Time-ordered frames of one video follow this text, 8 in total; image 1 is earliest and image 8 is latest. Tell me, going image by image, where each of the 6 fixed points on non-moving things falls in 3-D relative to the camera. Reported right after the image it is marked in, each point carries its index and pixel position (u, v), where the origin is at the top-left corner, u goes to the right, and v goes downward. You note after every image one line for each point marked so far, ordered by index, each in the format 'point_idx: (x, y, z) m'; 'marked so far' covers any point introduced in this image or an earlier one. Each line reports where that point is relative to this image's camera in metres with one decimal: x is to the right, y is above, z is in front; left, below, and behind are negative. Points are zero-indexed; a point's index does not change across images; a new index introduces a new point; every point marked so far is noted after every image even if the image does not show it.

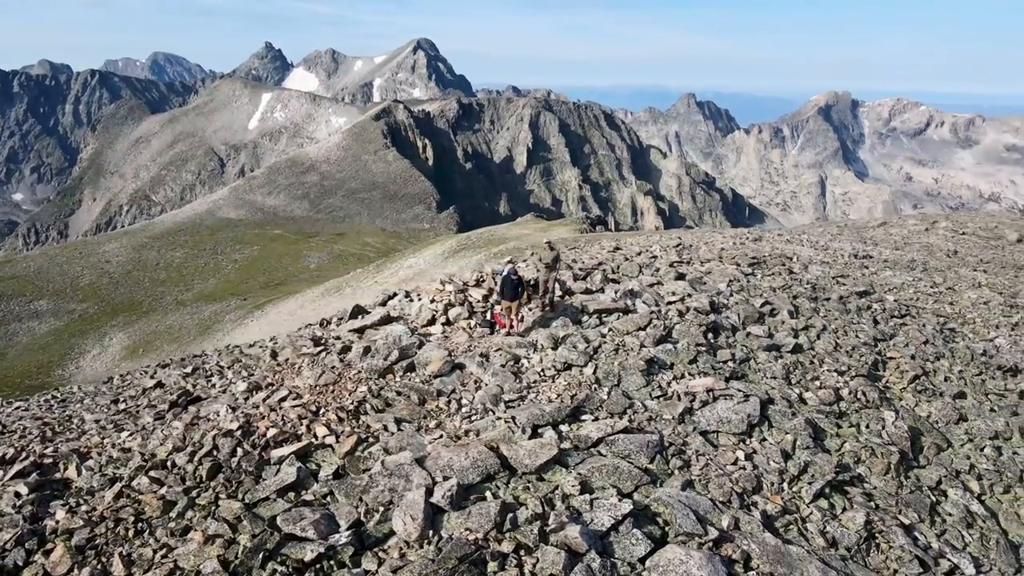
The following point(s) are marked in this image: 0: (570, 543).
0: (+1.0, -4.2, +11.9) m
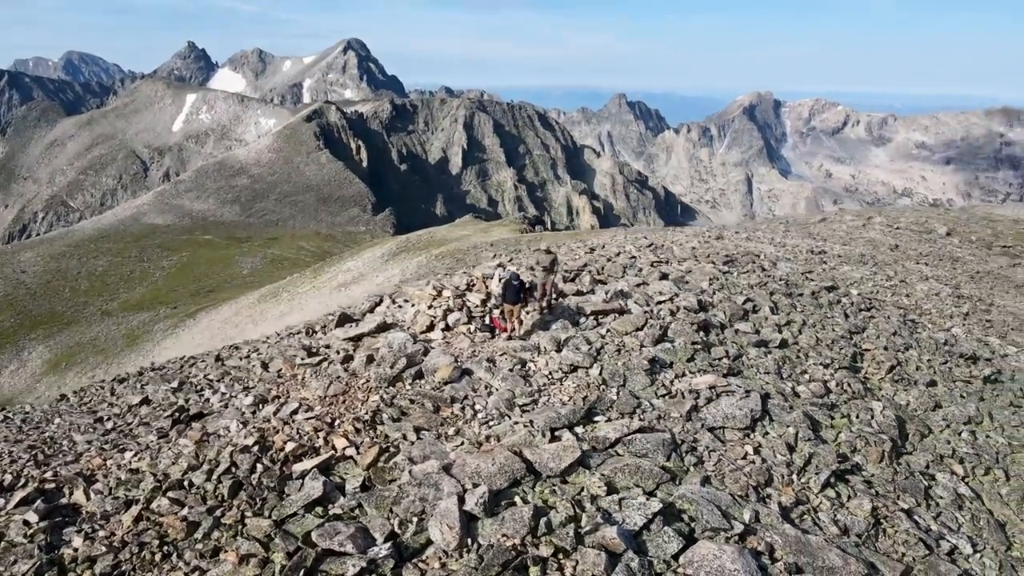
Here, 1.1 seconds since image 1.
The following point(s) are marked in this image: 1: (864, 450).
0: (+1.6, -4.3, +12.0) m
1: (+8.3, -3.8, +17.0) m
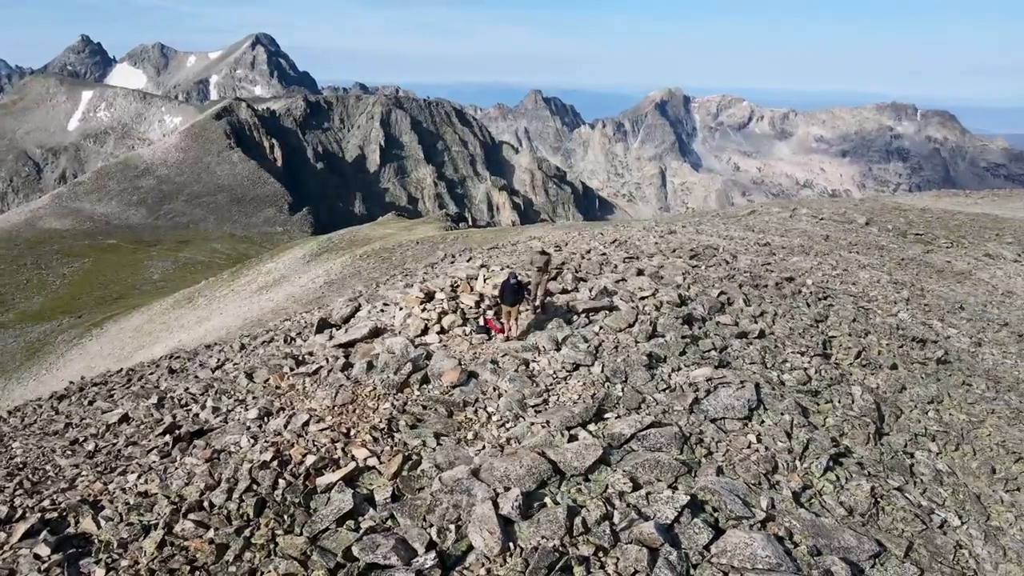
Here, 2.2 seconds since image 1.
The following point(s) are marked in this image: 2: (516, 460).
0: (+2.2, -4.2, +12.2) m
1: (+8.4, -3.6, +17.8) m
2: (+0.1, -3.2, +13.4) m
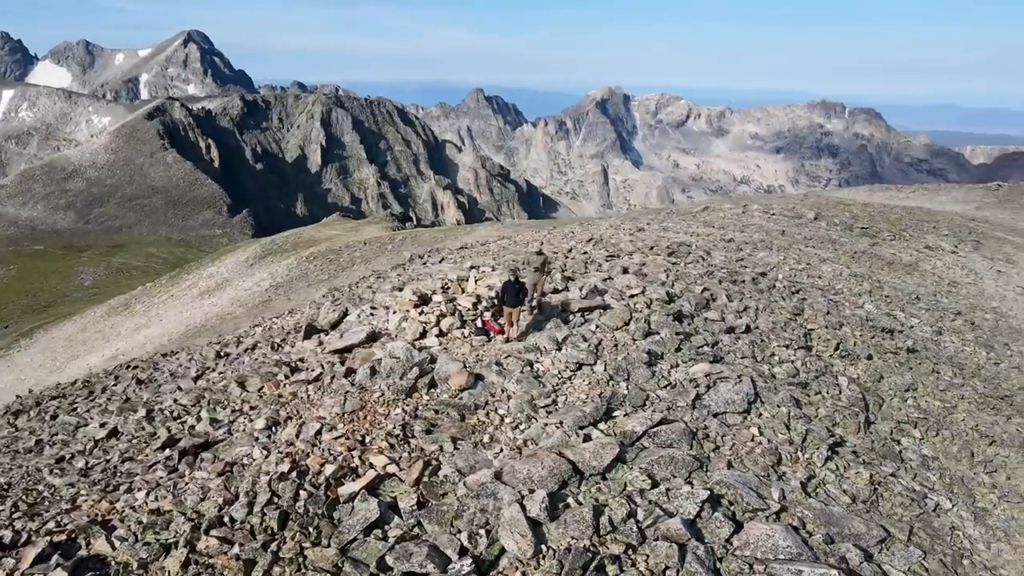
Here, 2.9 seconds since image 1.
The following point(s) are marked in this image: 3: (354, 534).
0: (+2.7, -4.2, +12.3) m
1: (+8.4, -3.4, +18.4) m
2: (+0.5, -3.2, +13.4) m
3: (-2.5, -4.0, +11.6) m
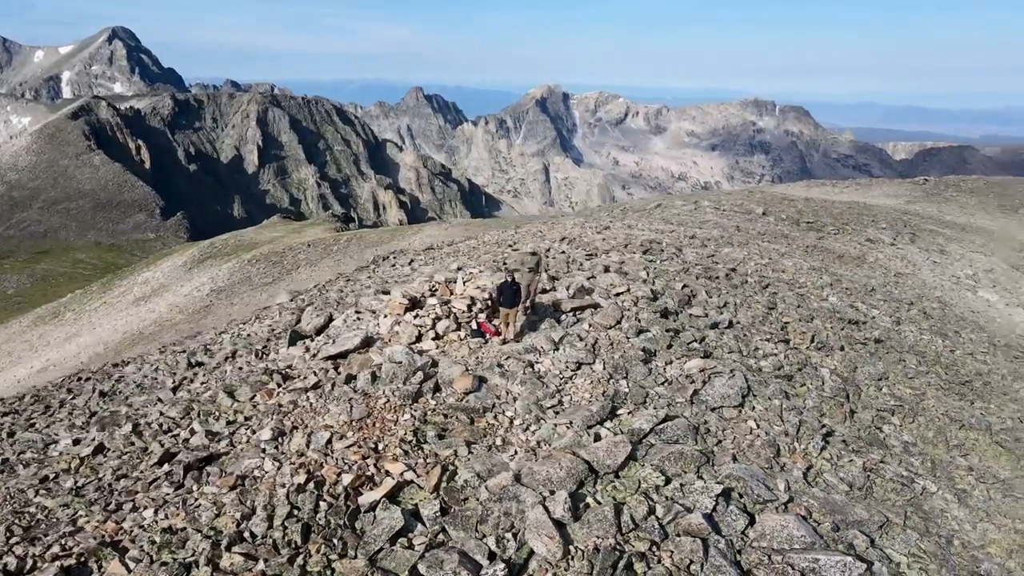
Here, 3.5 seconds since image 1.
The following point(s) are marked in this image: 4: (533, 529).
0: (+3.1, -4.2, +12.5) m
1: (+8.3, -3.3, +19.0) m
2: (+0.8, -3.3, +13.4) m
3: (-2.1, -4.0, +11.4) m
4: (+0.3, -4.0, +11.9) m
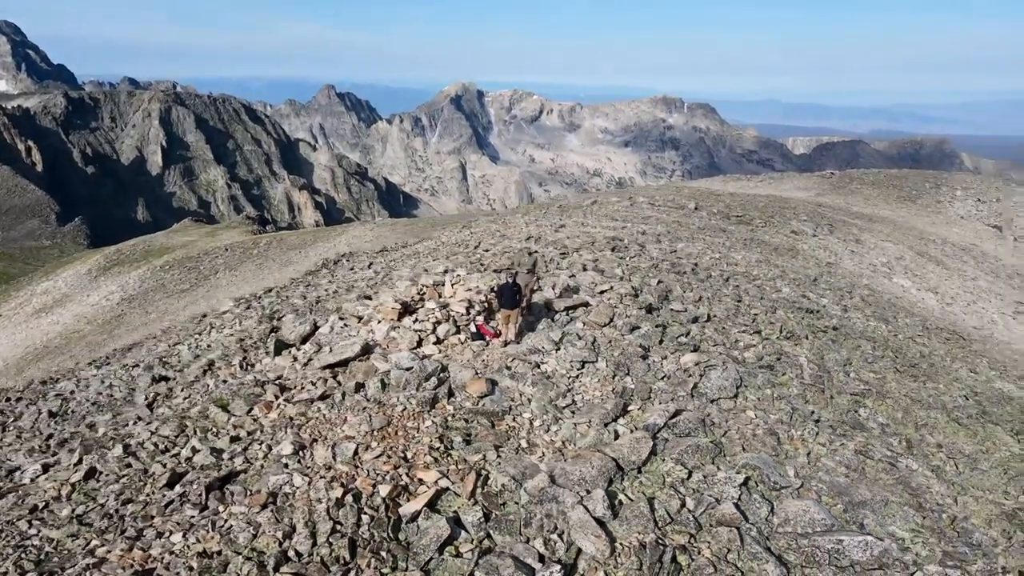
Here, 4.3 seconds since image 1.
0: (+3.8, -4.1, +12.9) m
1: (+8.3, -3.1, +19.9) m
2: (+1.4, -3.3, +13.5) m
3: (-1.3, -4.2, +11.3) m
4: (+1.1, -4.0, +12.0) m
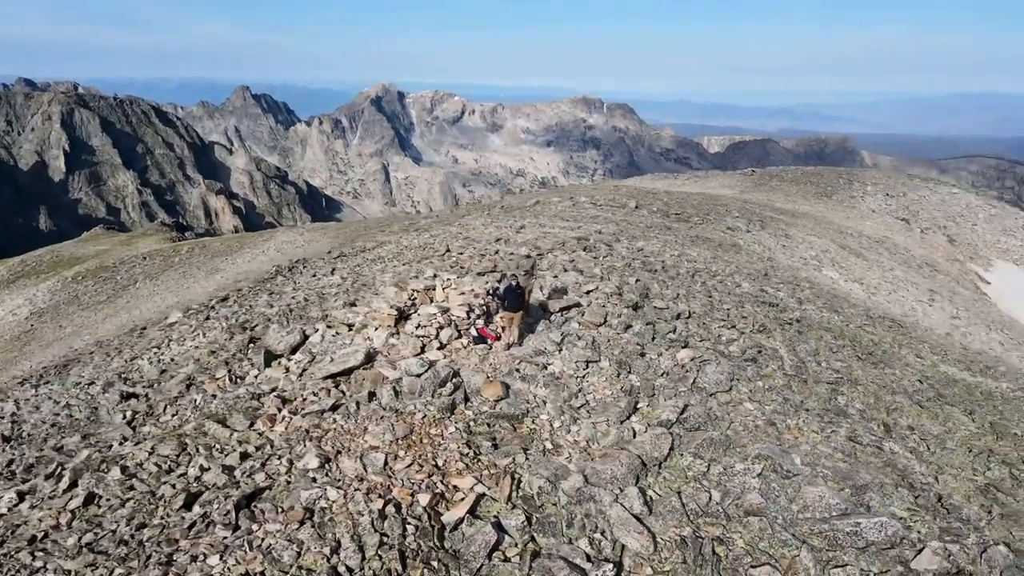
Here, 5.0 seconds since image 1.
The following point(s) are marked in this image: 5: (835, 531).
0: (+4.4, -4.1, +13.3) m
1: (+8.2, -2.9, +20.7) m
2: (+1.9, -3.3, +13.7) m
3: (-0.5, -4.2, +11.2) m
4: (+1.8, -4.0, +12.2) m
5: (+6.0, -4.5, +13.5) m
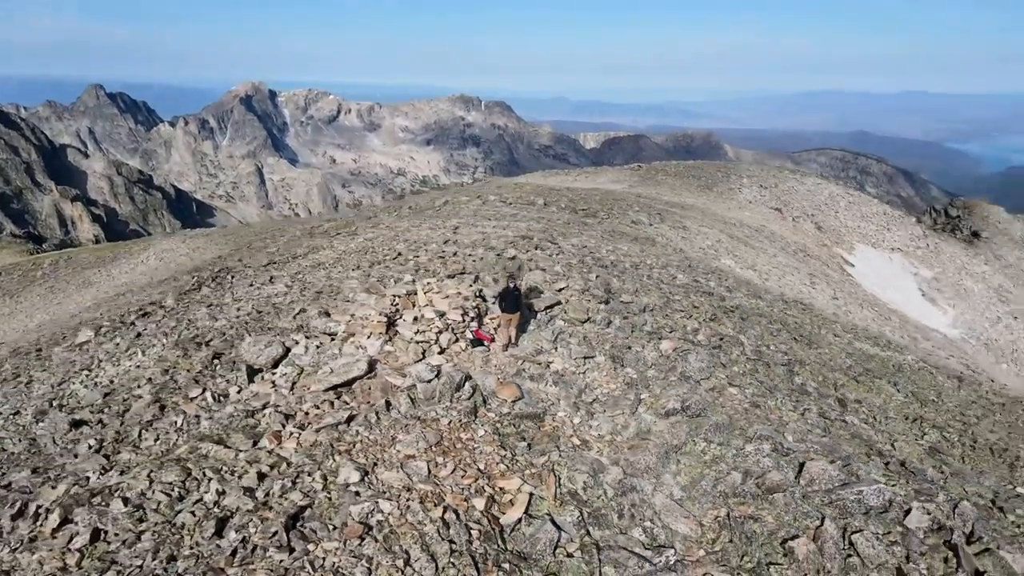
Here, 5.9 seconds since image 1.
0: (+5.1, -3.9, +14.2) m
1: (+7.7, -2.6, +22.1) m
2: (+2.6, -3.2, +14.3) m
3: (+0.6, -4.3, +11.5) m
4: (+2.7, -4.0, +12.7) m
5: (+6.7, -4.3, +14.7) m
